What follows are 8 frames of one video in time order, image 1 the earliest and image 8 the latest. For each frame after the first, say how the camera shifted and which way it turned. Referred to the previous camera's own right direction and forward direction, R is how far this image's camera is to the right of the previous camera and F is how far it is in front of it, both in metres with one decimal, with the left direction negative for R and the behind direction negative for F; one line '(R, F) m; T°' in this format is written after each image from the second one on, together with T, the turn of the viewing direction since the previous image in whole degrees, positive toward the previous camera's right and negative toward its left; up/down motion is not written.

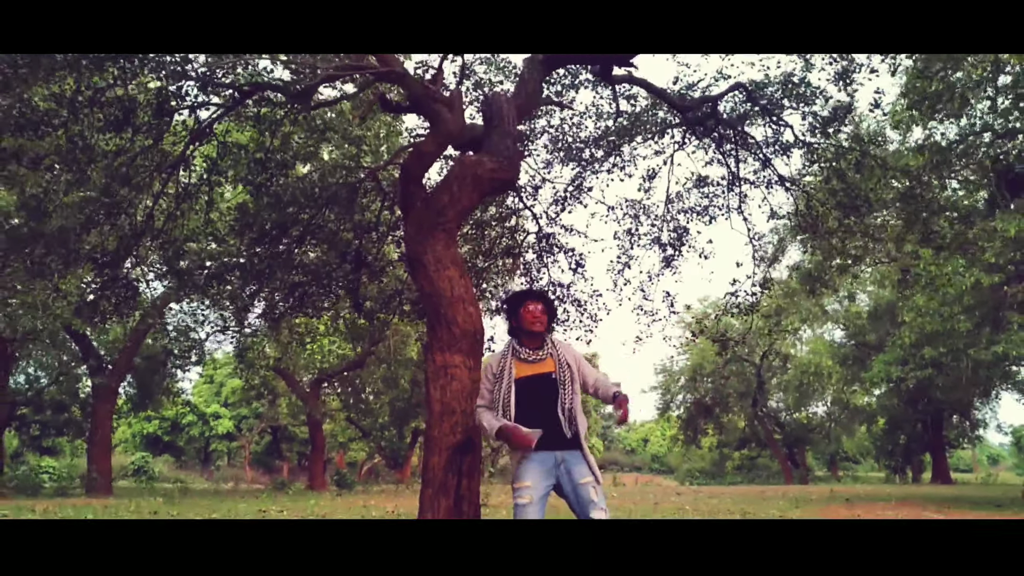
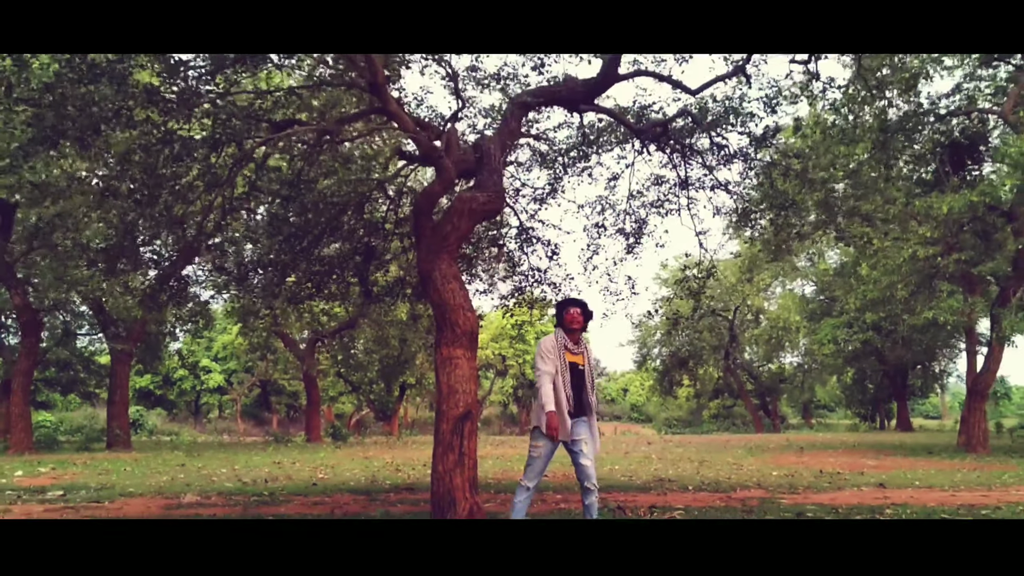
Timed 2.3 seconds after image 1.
(0.0, -1.1) m; +1°
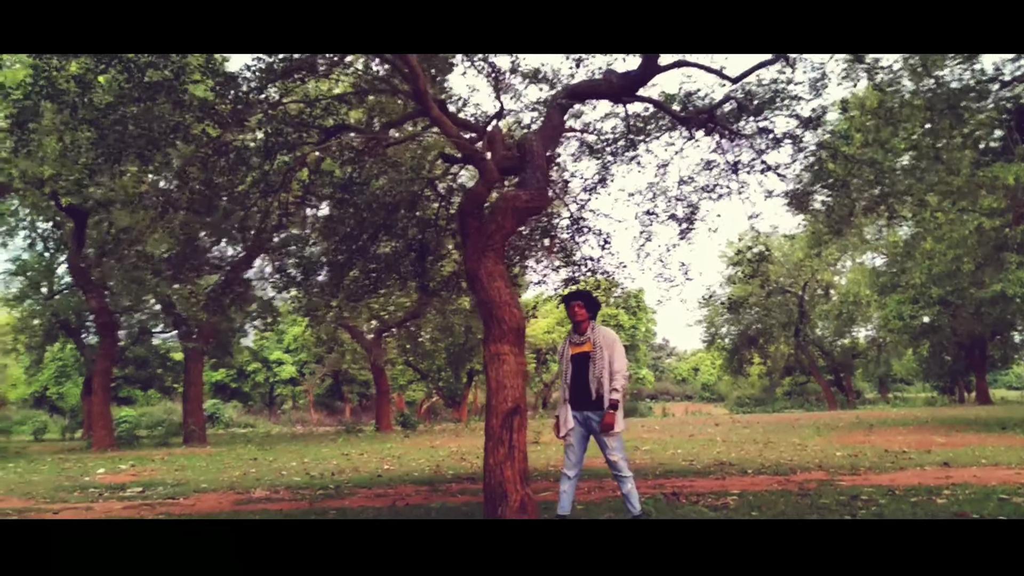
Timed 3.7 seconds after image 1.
(+0.1, -0.1) m; -4°
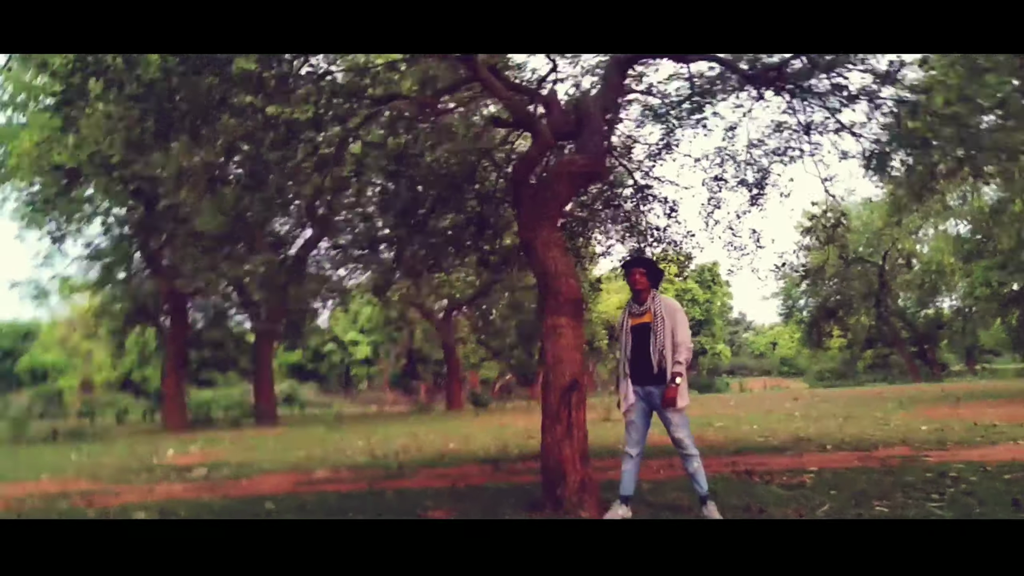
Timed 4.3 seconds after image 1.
(+0.1, +0.2) m; -4°
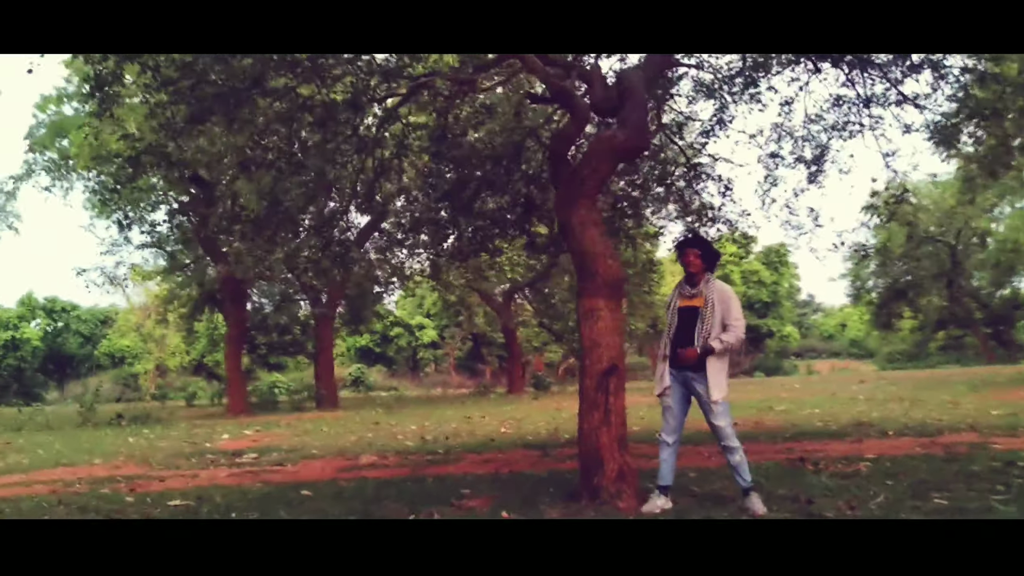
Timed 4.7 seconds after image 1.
(+0.1, +0.1) m; -4°
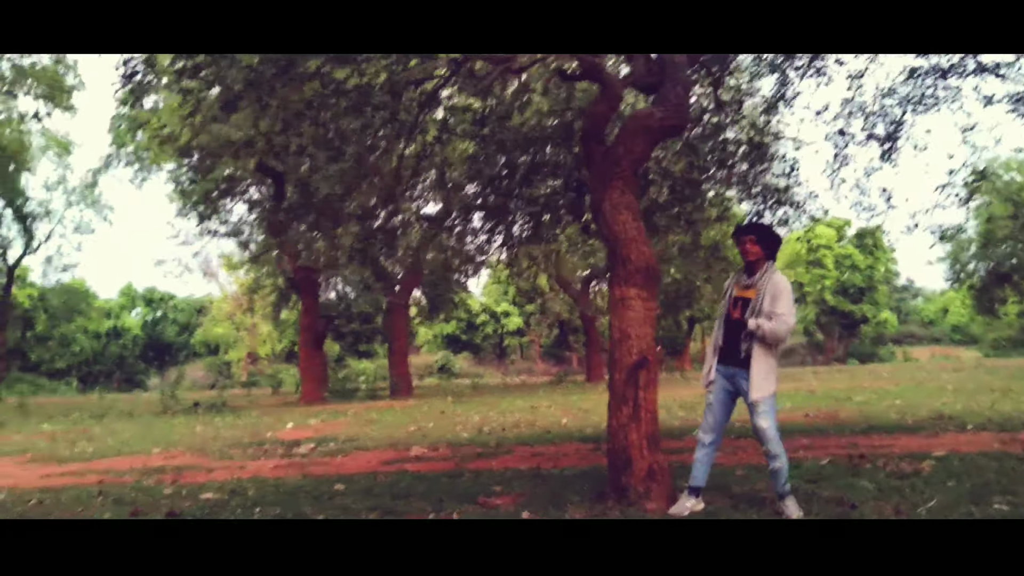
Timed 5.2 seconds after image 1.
(+0.2, +0.2) m; -5°
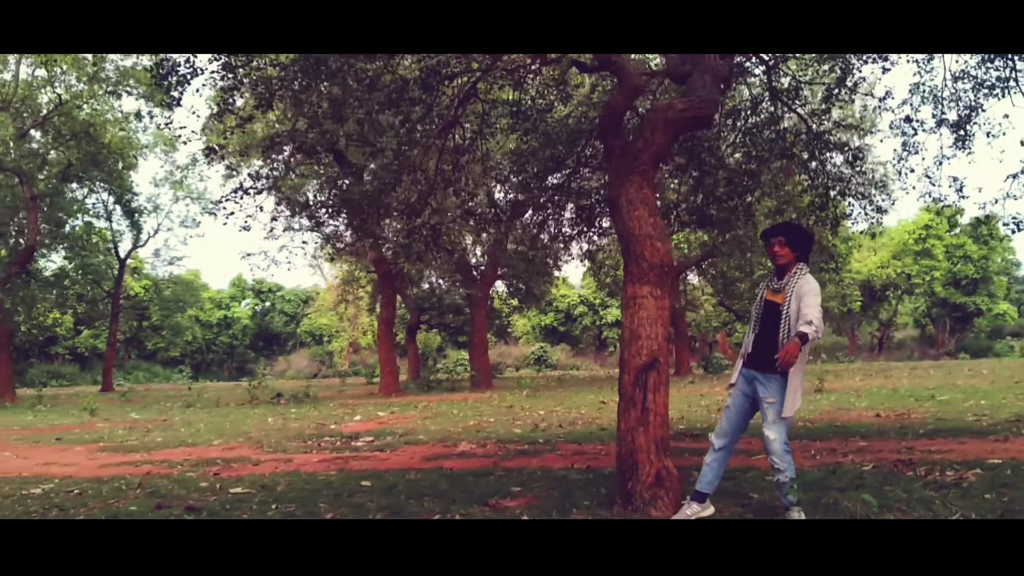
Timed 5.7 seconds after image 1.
(+0.3, +0.1) m; -6°
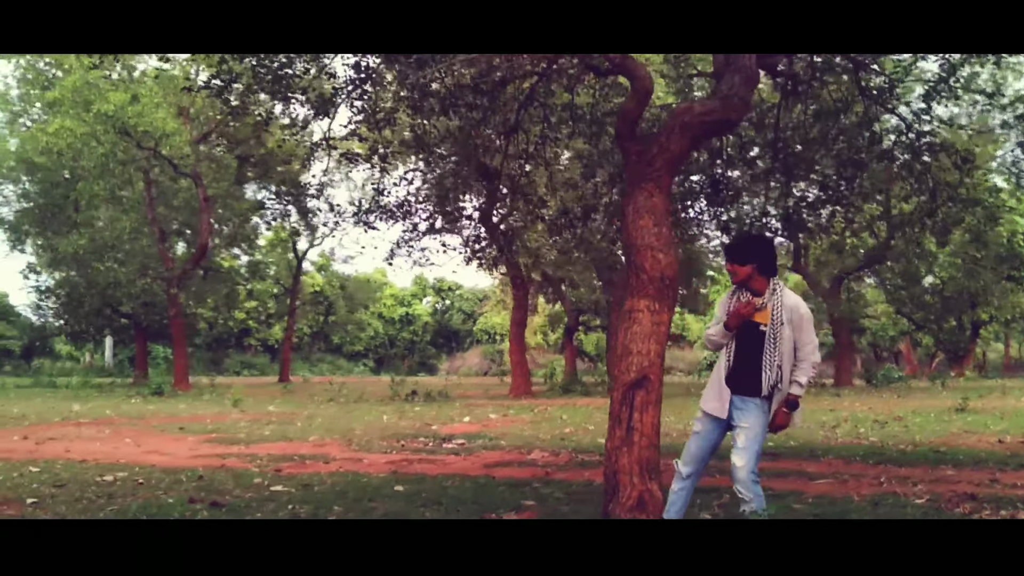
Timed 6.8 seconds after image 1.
(+0.7, +0.1) m; -11°
